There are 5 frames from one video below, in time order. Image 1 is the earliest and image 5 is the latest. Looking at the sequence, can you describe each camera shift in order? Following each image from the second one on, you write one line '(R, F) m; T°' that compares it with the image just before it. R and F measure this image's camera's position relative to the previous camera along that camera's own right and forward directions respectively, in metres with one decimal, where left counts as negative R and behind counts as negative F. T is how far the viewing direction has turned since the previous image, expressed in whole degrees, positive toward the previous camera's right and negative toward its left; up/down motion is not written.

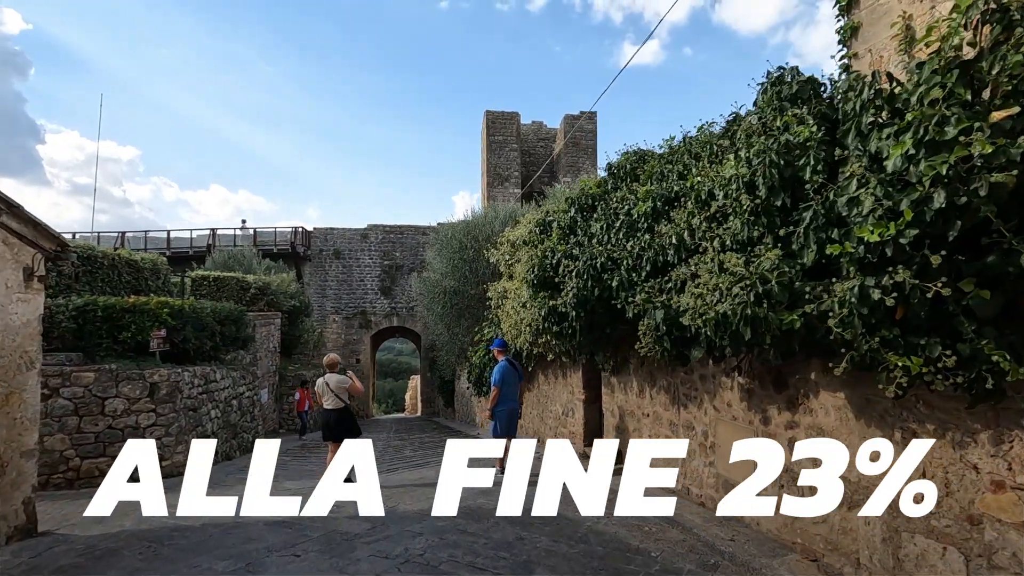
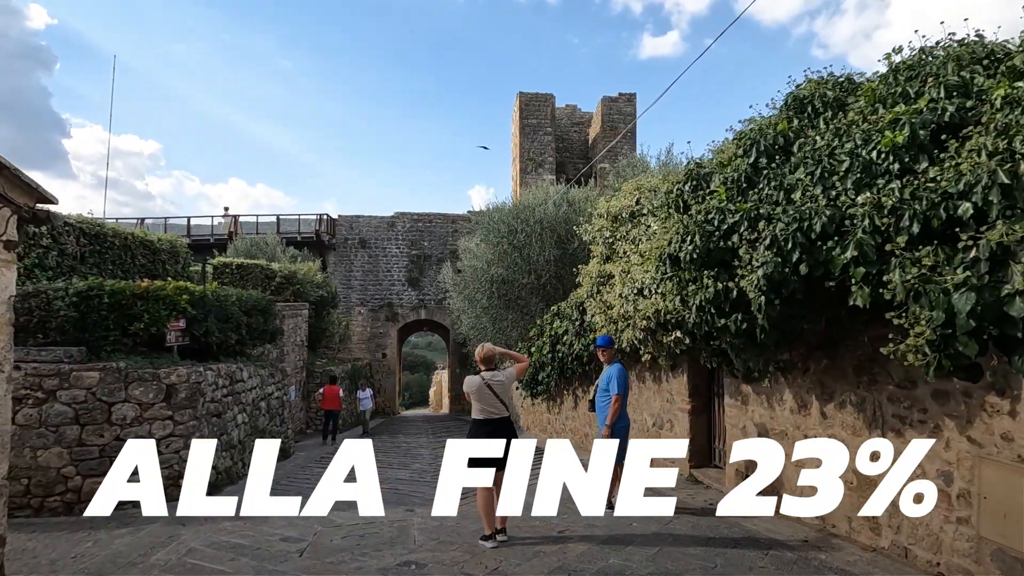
(-1.0, +1.5) m; -2°
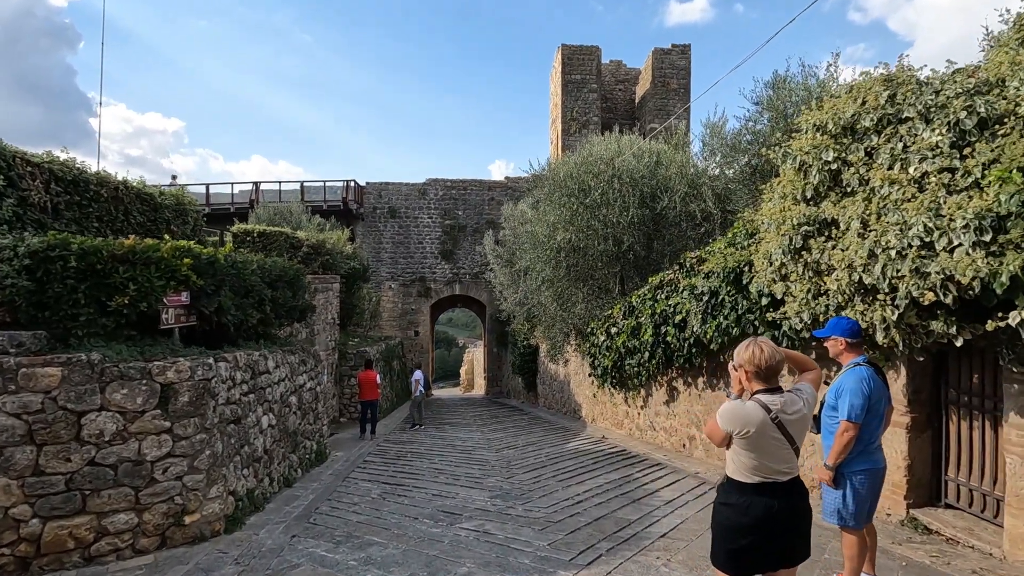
(-1.1, +2.1) m; -2°
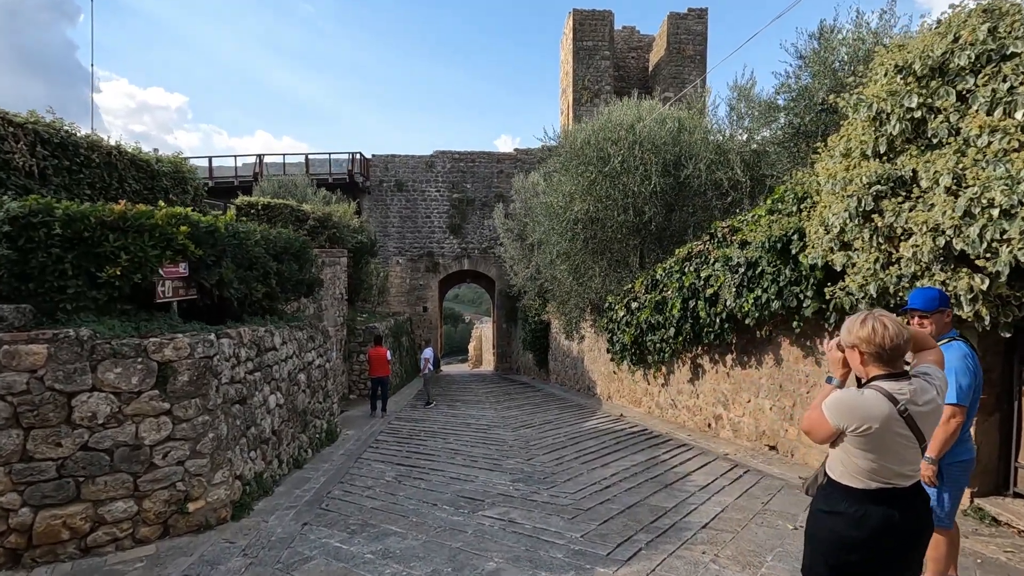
(-0.2, +0.4) m; -1°
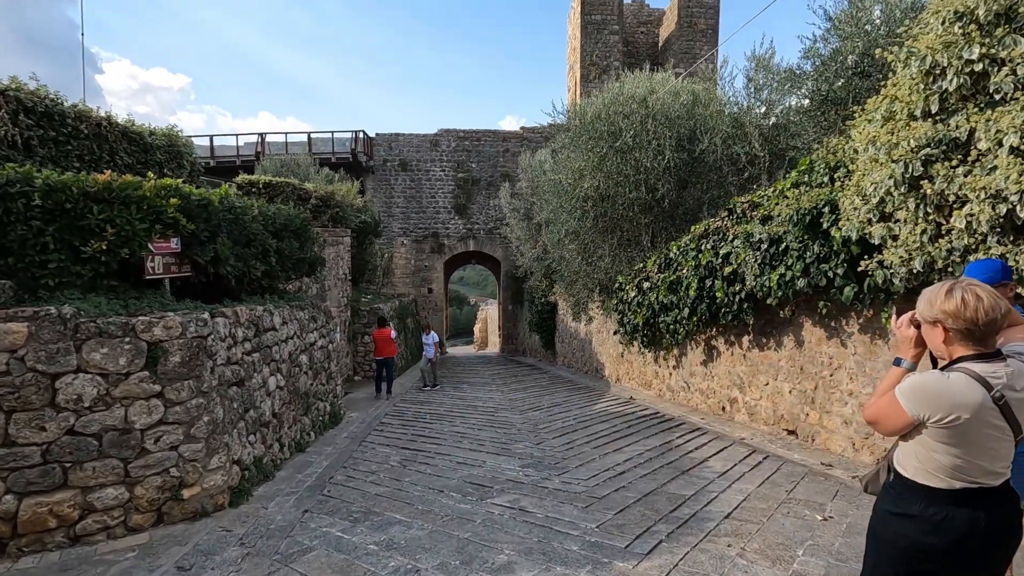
(0.0, +0.3) m; -1°
